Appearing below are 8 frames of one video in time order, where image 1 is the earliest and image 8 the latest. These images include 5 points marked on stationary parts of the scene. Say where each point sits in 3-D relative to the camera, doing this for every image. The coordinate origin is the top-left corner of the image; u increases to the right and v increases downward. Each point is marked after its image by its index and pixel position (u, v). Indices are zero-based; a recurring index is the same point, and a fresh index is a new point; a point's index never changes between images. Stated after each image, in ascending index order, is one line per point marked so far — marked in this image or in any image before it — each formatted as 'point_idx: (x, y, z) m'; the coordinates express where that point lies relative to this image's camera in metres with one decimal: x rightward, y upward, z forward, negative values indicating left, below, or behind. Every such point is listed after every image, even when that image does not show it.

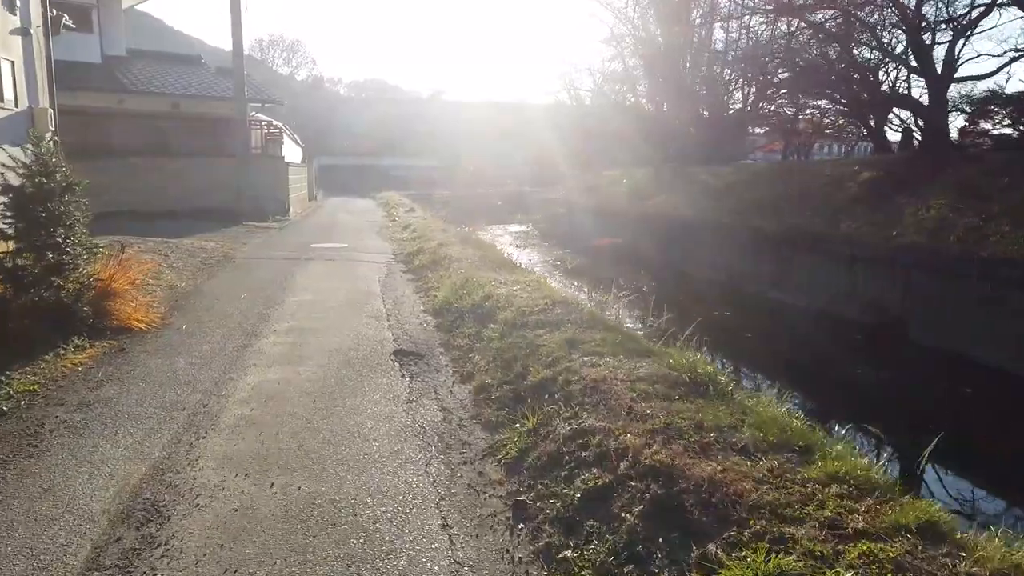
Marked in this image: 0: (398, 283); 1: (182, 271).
0: (-1.6, +0.1, +10.6) m
1: (-4.8, +0.2, +10.8) m
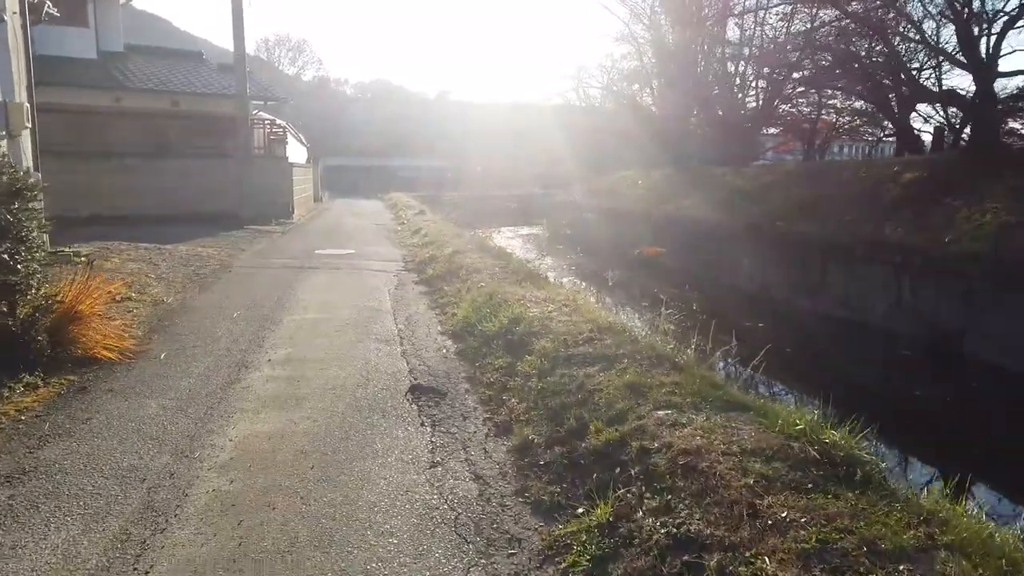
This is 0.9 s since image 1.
0: (-1.3, -0.1, +9.6) m
1: (-4.5, +0.1, +9.8) m
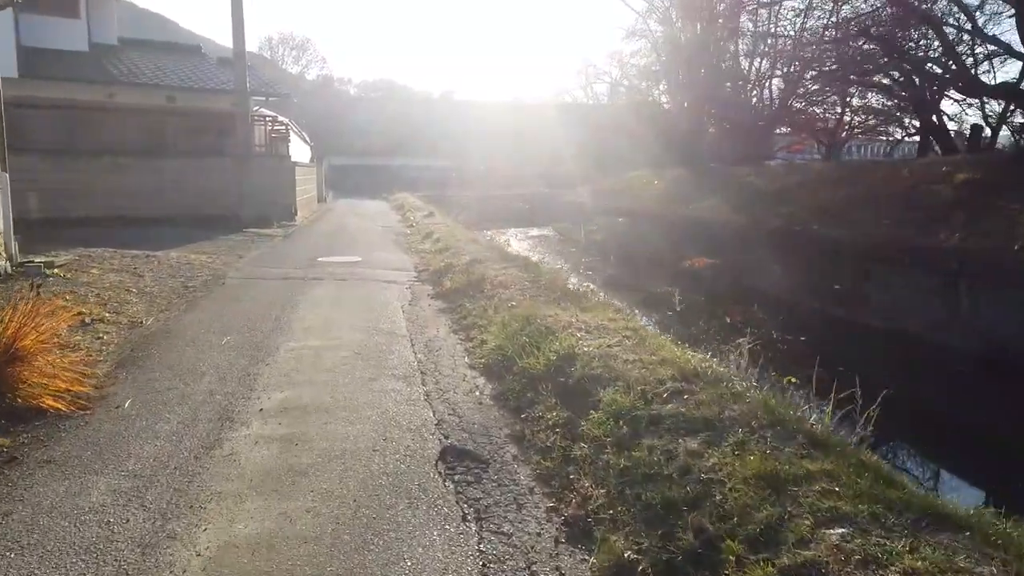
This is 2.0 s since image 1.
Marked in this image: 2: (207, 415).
0: (-0.9, -0.3, +8.3) m
1: (-4.1, -0.1, +8.6) m
2: (-1.9, -0.8, +4.7) m
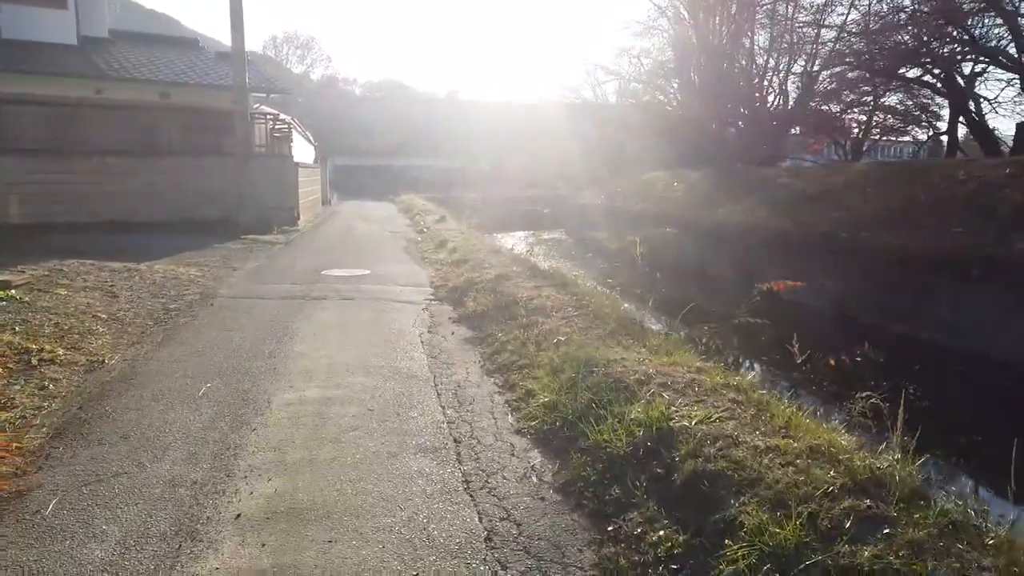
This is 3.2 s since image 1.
0: (-0.6, -0.6, +7.0) m
1: (-3.8, -0.4, +7.2) m
2: (-1.6, -1.1, +3.3) m
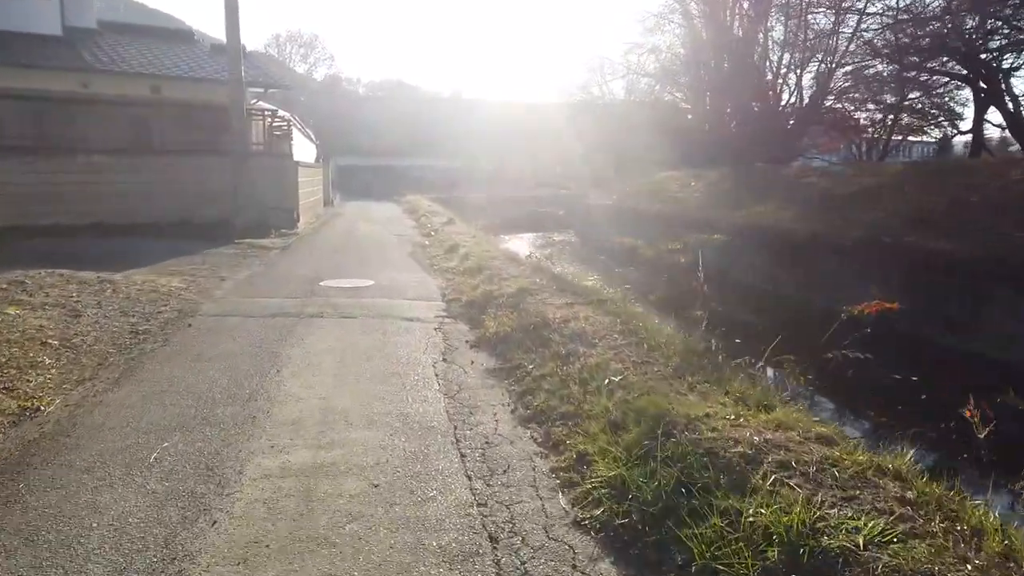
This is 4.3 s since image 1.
0: (-0.3, -0.7, +5.7) m
1: (-3.5, -0.6, +6.0) m
2: (-1.3, -1.2, +2.0) m
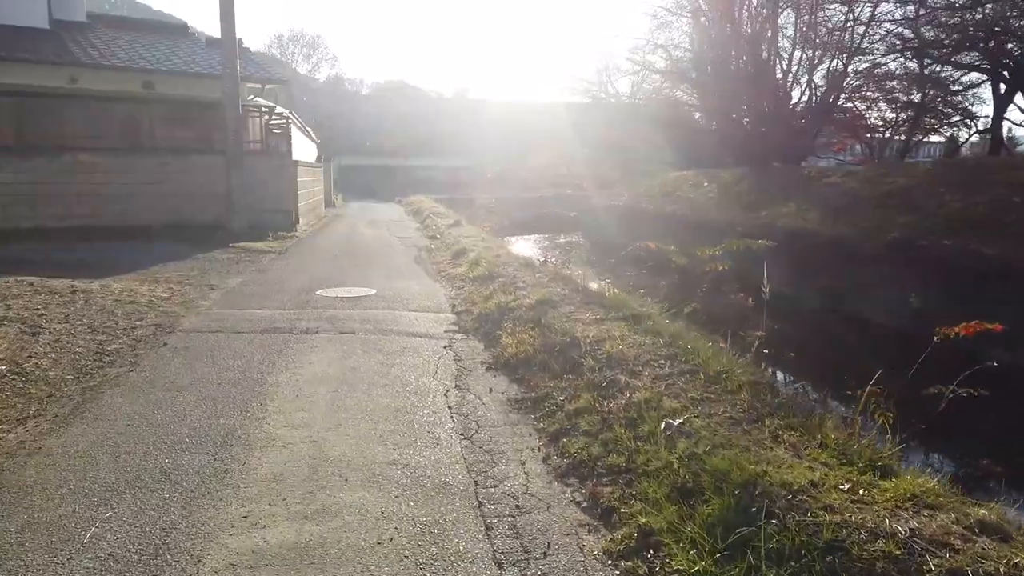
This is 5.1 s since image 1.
0: (-0.1, -0.9, +4.8) m
1: (-3.3, -0.7, +5.0) m
2: (-1.1, -1.3, +1.1) m
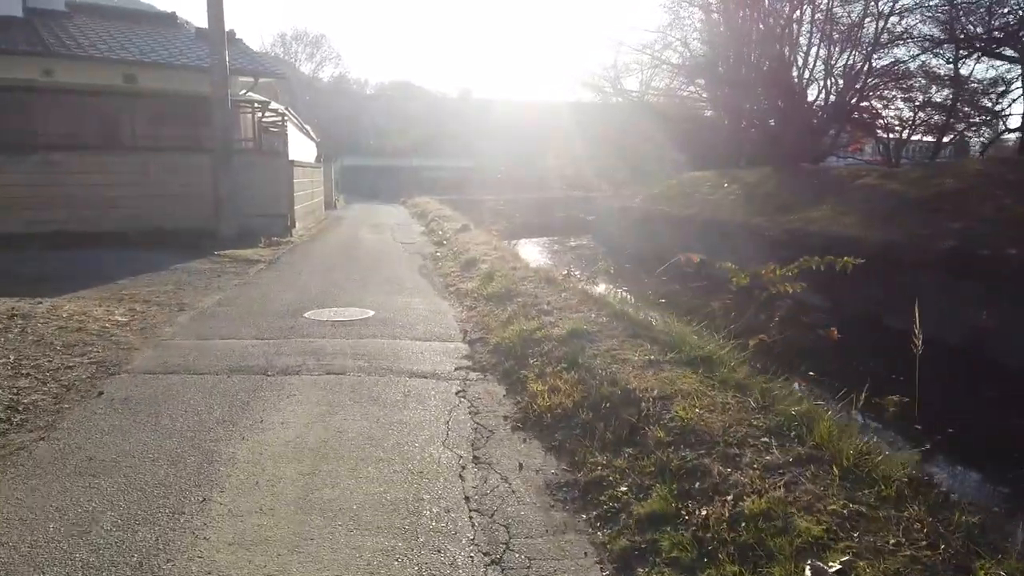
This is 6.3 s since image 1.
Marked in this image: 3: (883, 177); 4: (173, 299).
0: (+0.1, -1.1, +3.4) m
1: (-3.1, -0.9, +3.7) m
2: (-0.9, -1.6, -0.3) m
3: (+9.1, +2.7, +18.0) m
4: (-4.0, -0.1, +8.8) m
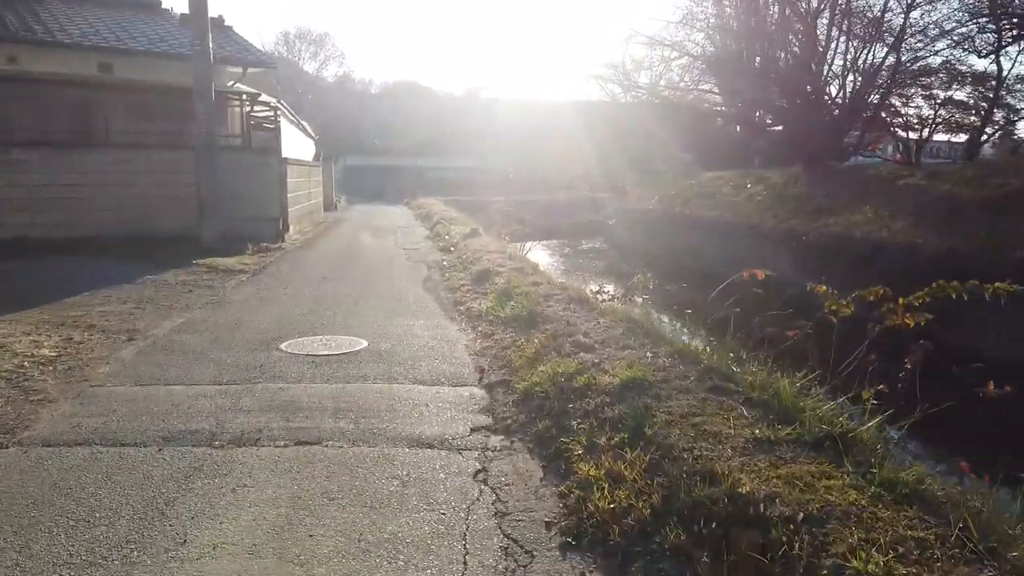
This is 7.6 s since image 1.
0: (+0.3, -1.3, +1.8) m
1: (-2.9, -1.1, +2.1) m
2: (-0.8, -1.8, -1.9) m
3: (+9.4, +2.5, +16.3) m
4: (-3.8, -0.3, +7.2) m
